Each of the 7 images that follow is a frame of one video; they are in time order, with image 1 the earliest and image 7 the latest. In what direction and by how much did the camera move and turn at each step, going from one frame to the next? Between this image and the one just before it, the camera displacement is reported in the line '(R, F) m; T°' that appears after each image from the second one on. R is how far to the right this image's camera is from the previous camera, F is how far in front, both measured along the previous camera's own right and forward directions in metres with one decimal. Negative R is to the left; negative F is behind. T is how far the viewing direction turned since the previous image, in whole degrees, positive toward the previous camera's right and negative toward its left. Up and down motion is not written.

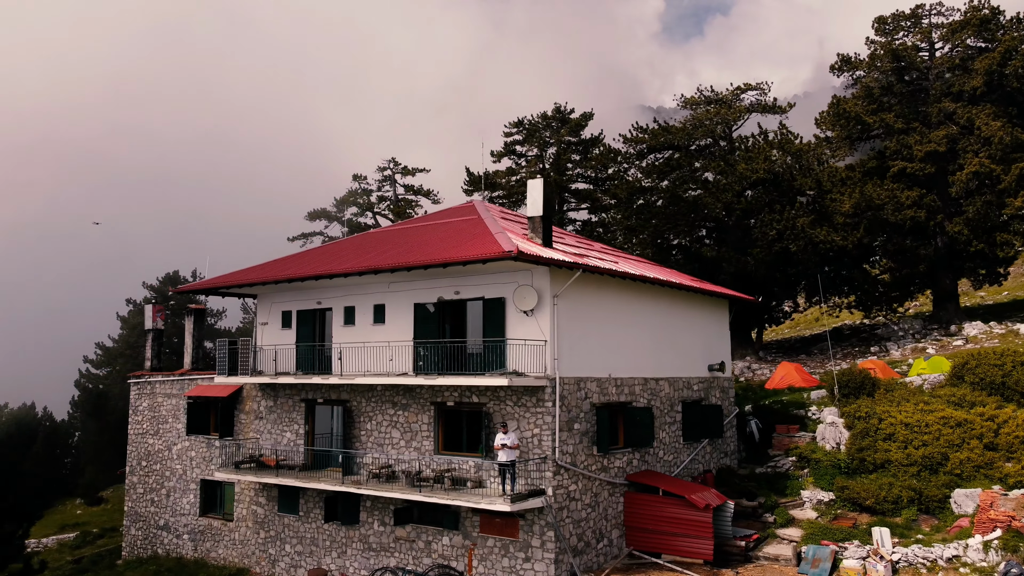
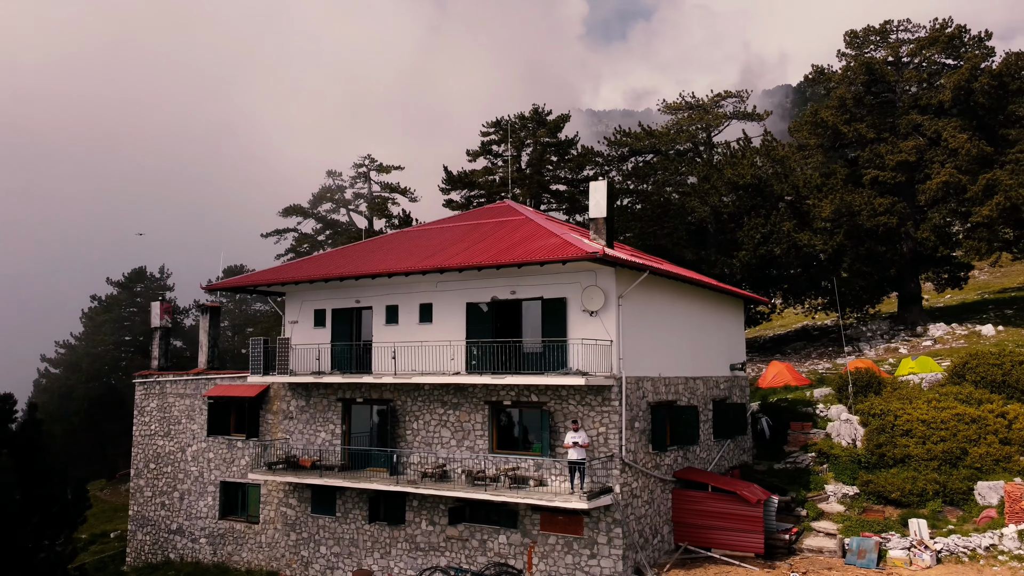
(-3.3, 0.0) m; +5°
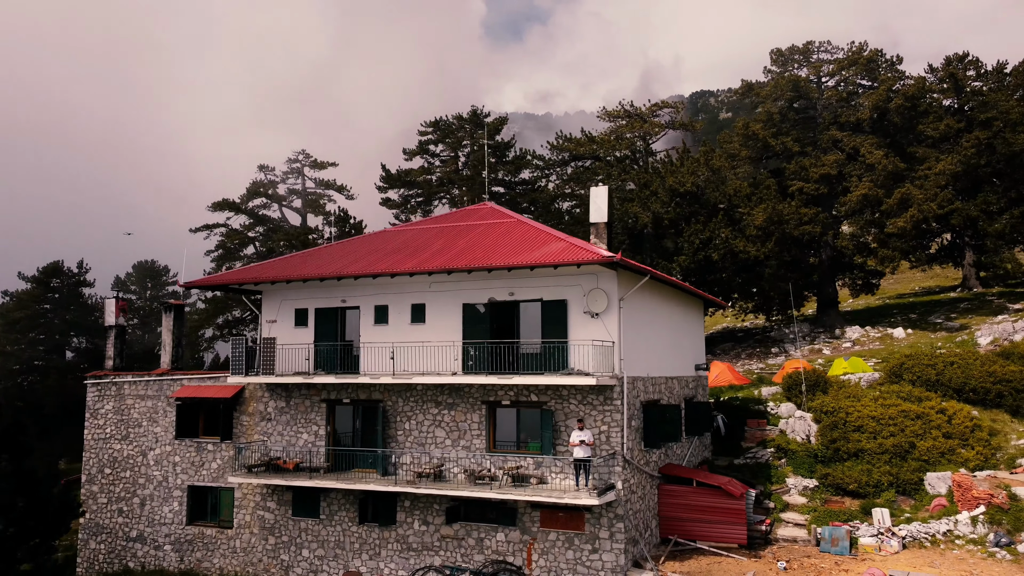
(-2.6, -0.2) m; +7°
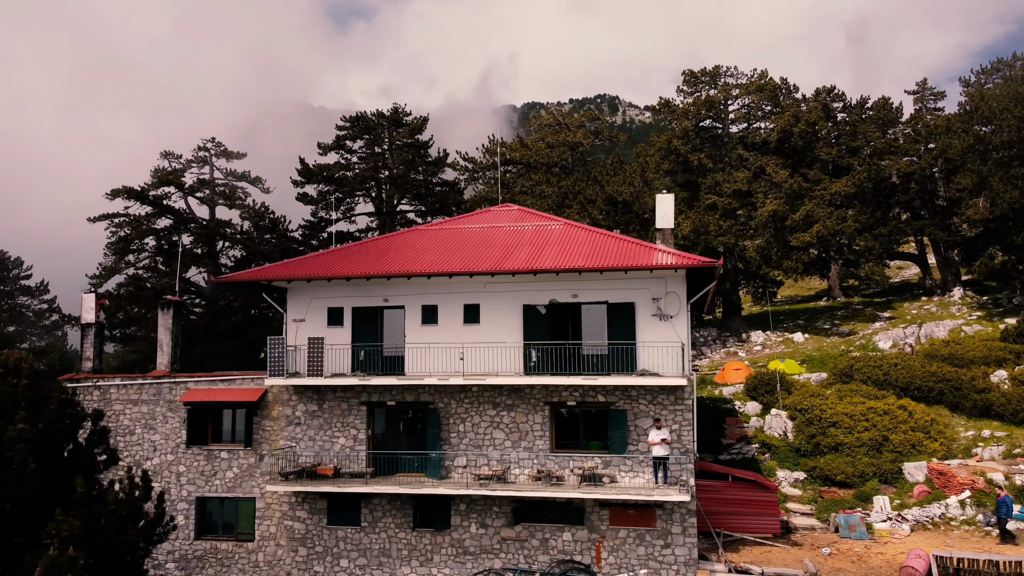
(-6.2, +0.5) m; +12°
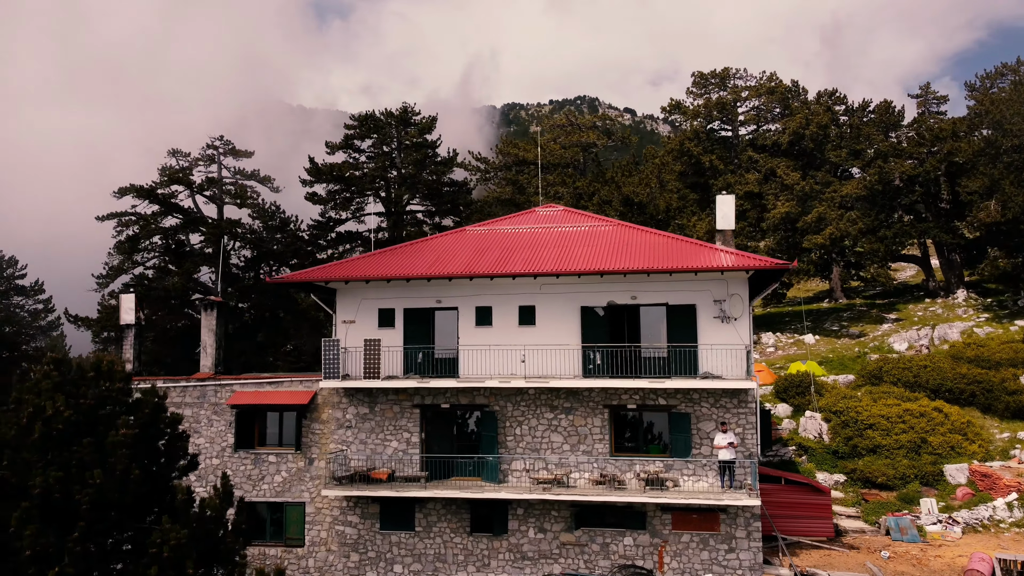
(-2.1, +0.3) m; +1°
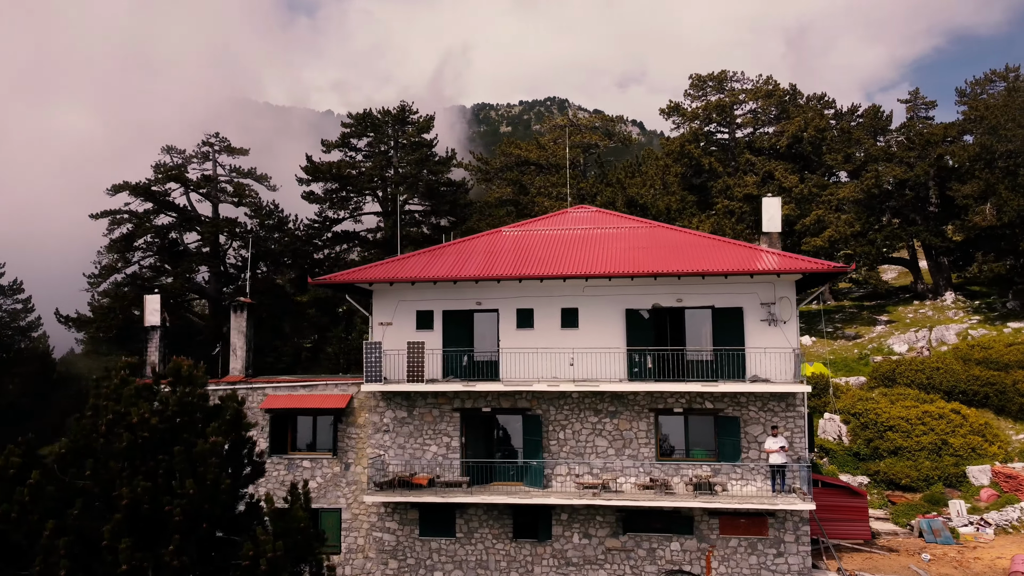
(-2.0, +0.3) m; +2°
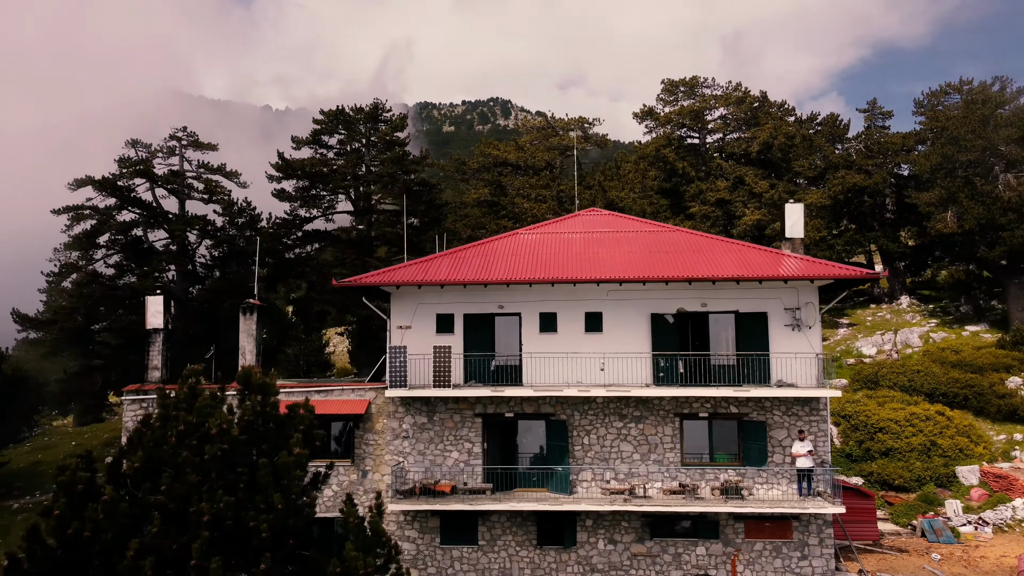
(-2.2, +0.4) m; +4°
